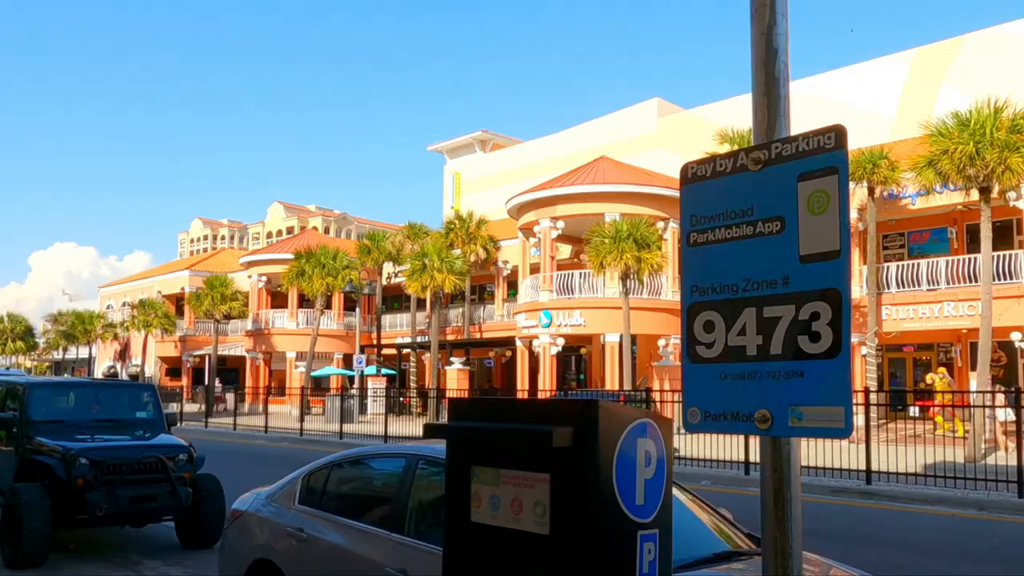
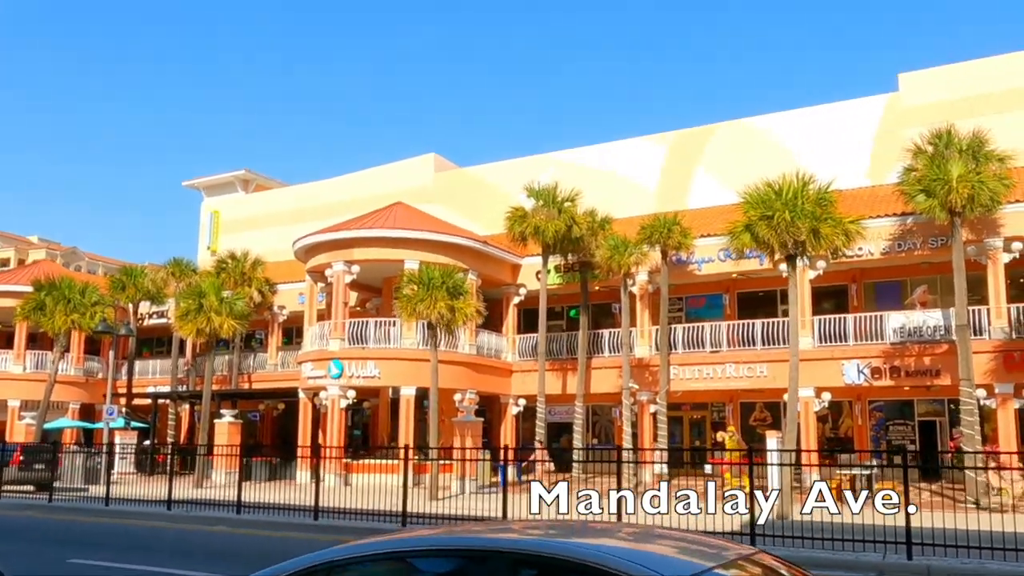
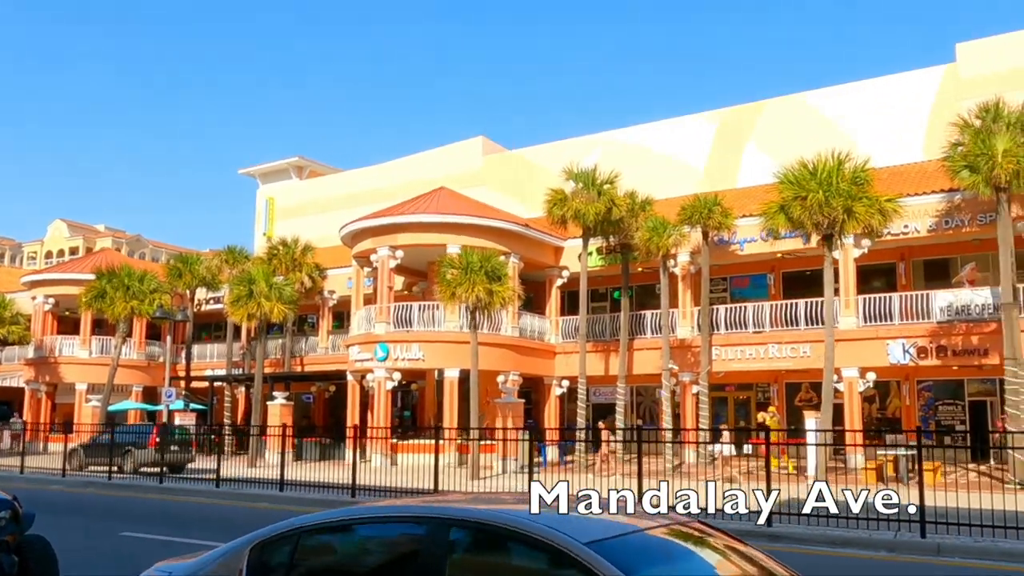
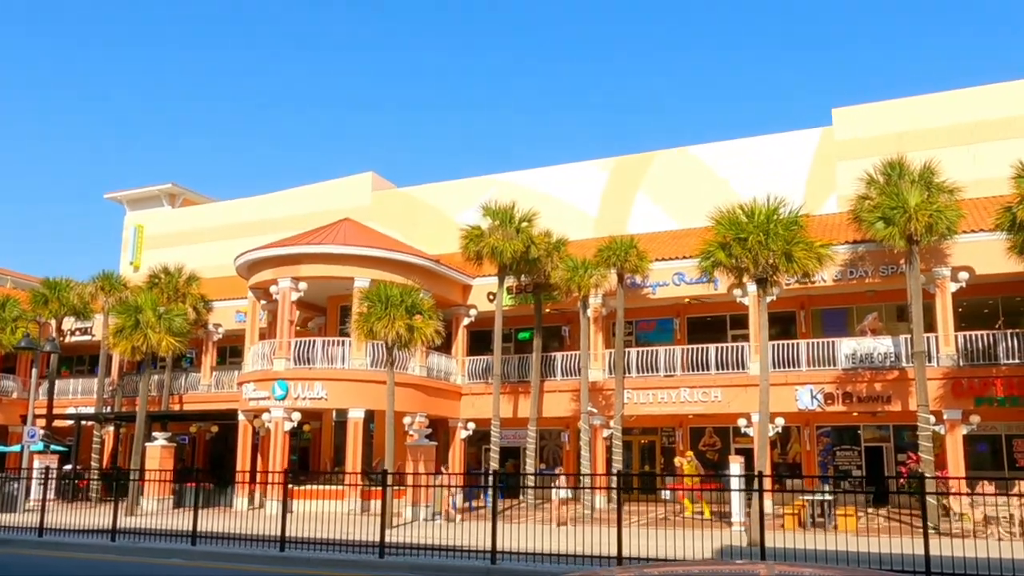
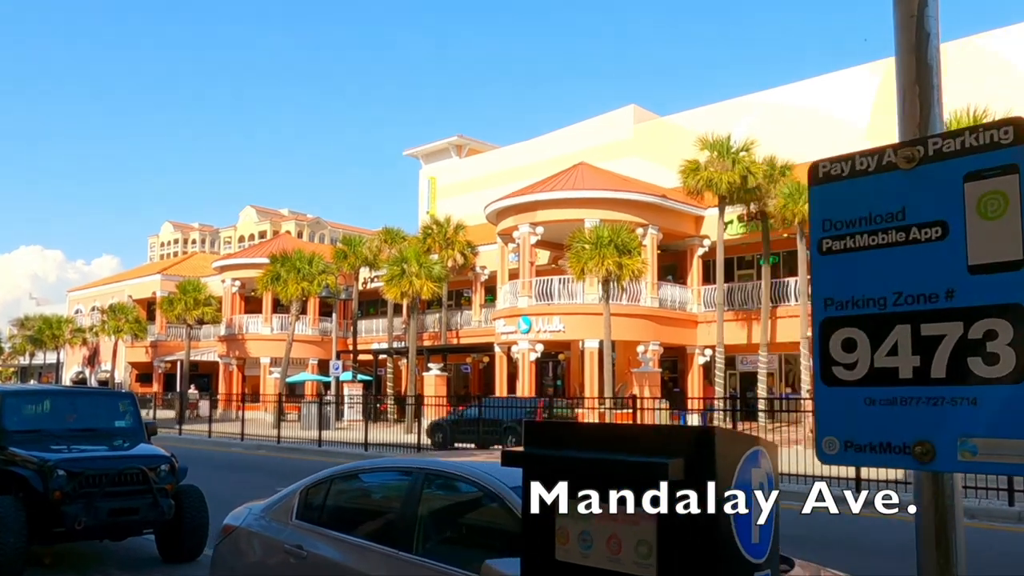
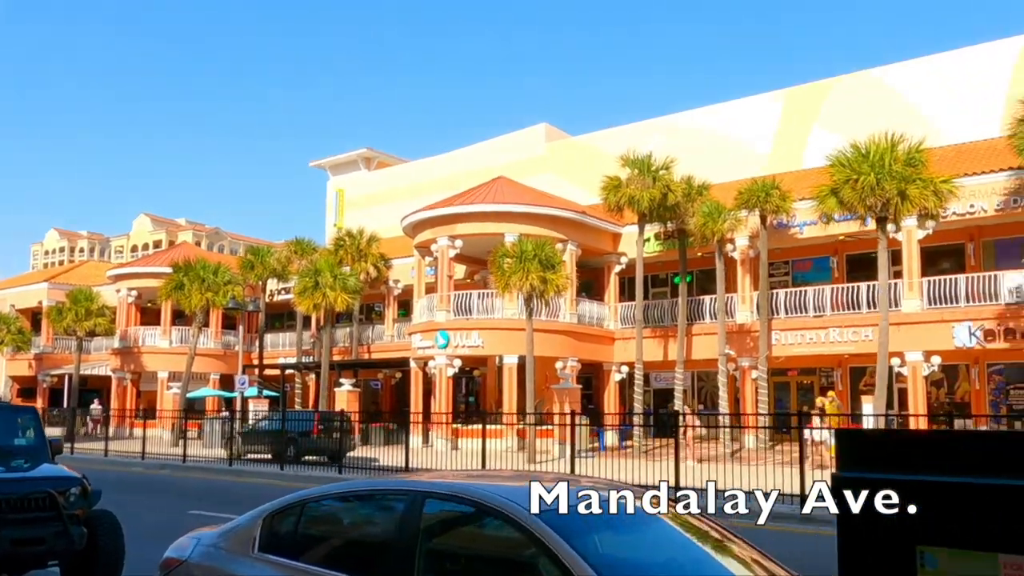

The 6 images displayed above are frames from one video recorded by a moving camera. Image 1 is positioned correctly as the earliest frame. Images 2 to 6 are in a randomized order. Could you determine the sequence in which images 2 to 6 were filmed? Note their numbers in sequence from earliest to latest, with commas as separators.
5, 6, 3, 2, 4
